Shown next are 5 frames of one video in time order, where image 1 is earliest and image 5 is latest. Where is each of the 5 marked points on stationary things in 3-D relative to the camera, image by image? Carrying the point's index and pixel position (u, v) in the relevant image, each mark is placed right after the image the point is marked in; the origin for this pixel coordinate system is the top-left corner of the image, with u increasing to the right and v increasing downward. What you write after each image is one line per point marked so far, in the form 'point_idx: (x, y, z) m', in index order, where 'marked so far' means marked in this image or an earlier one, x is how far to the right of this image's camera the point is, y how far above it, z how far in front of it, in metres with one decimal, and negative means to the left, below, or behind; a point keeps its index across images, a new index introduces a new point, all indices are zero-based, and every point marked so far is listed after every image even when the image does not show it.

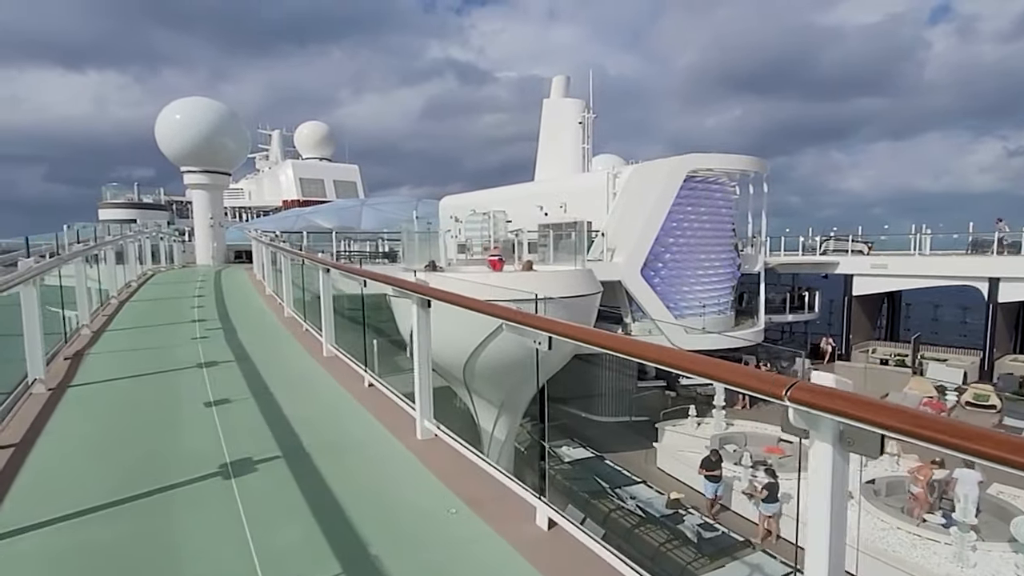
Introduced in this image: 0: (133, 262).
0: (-6.1, +0.4, +8.6) m
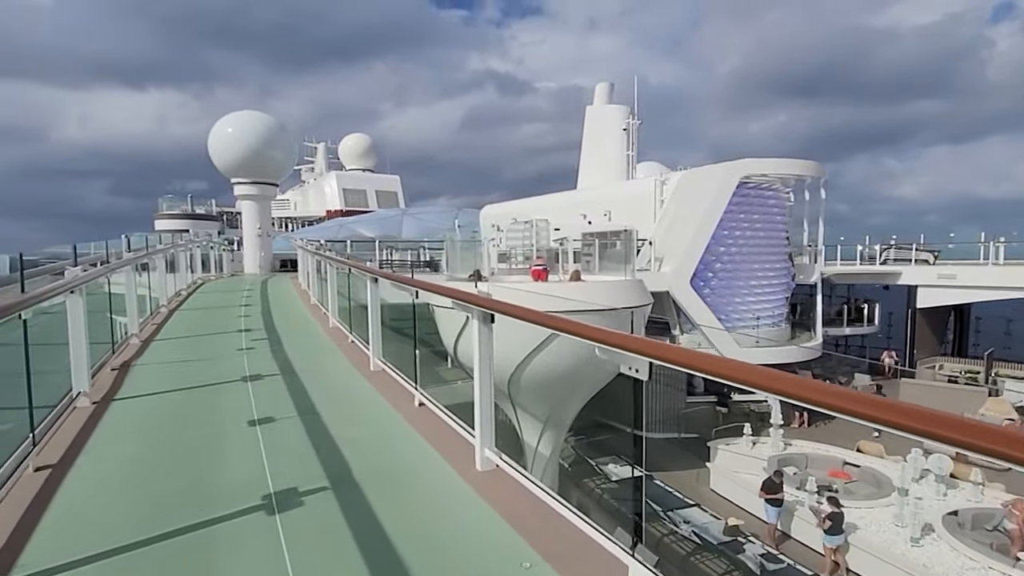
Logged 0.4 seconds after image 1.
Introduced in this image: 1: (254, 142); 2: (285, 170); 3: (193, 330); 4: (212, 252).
0: (-5.4, +0.3, +8.9) m
1: (-7.5, +4.2, +15.5) m
2: (-7.0, +3.6, +16.6) m
3: (-3.1, -0.4, +5.2) m
4: (-7.3, +0.9, +13.1) m
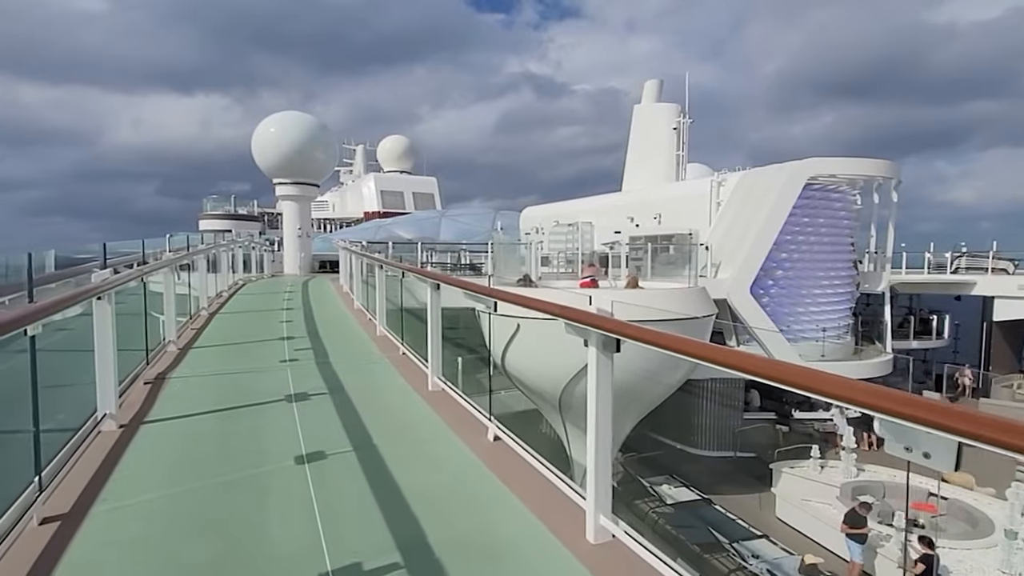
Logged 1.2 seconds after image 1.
0: (-4.7, +0.3, +8.9) m
1: (-6.4, +4.2, +15.7) m
2: (-5.9, +3.6, +16.7) m
3: (-2.7, -0.4, +5.1) m
4: (-6.4, +0.9, +13.3) m
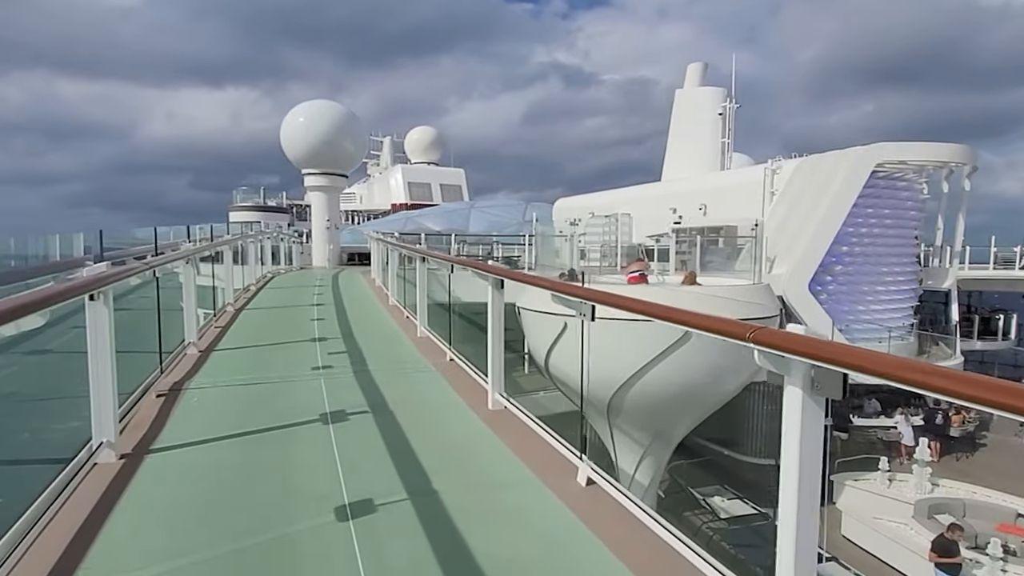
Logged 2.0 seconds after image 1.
0: (-4.2, +0.4, +8.8) m
1: (-5.5, +4.4, +15.7) m
2: (-5.0, +3.9, +16.6) m
3: (-2.3, -0.3, +5.0) m
4: (-5.7, +1.1, +13.3) m
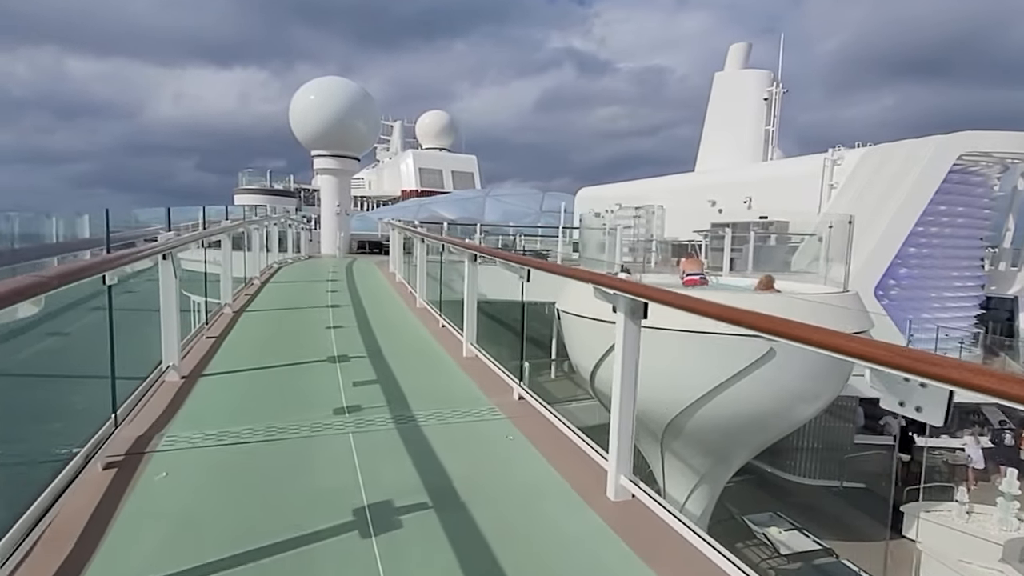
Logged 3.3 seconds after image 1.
0: (-3.9, +0.6, +8.4) m
1: (-5.1, +4.8, +15.2) m
2: (-4.5, +4.2, +16.1) m
3: (-2.1, -0.3, +4.5) m
4: (-5.3, +1.4, +12.8) m
